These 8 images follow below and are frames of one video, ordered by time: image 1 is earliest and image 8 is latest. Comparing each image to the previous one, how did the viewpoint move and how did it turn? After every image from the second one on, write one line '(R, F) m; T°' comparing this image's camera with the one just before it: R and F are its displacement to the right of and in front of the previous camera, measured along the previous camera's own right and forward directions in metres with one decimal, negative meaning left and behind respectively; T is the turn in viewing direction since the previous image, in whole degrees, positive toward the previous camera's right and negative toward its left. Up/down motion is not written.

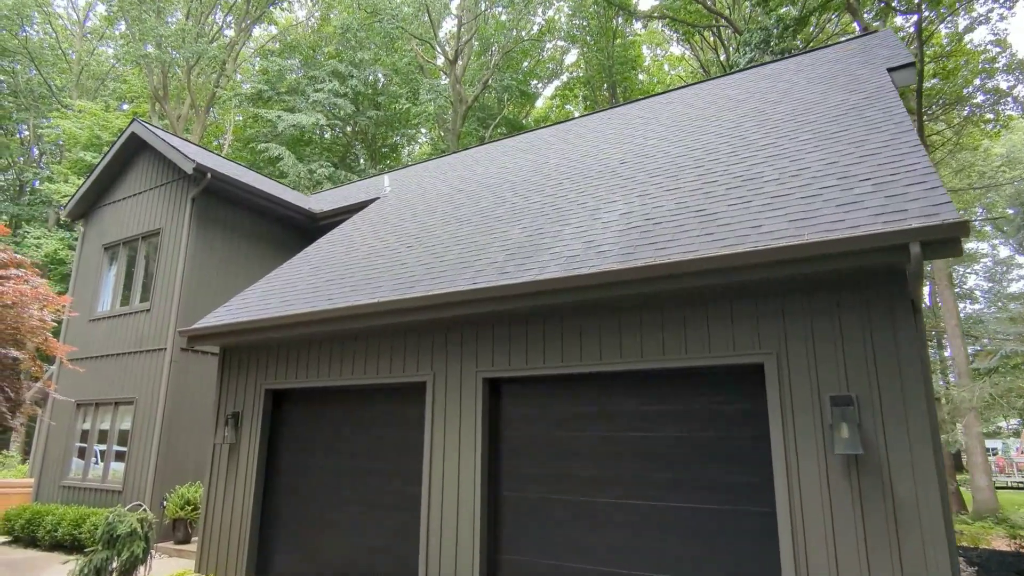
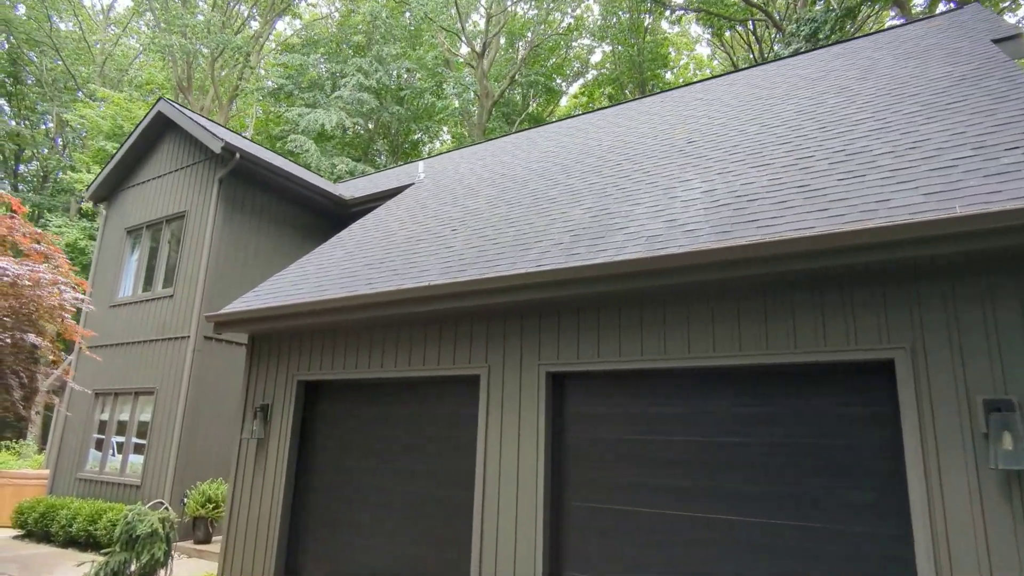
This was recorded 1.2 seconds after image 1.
(-0.4, +0.6) m; -1°
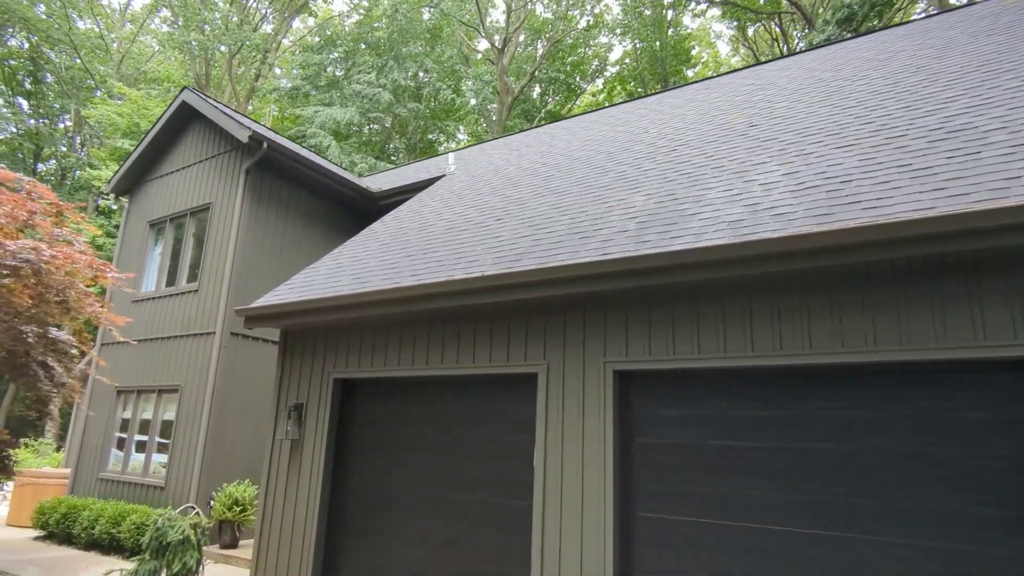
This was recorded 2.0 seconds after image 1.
(-0.4, +0.4) m; -1°
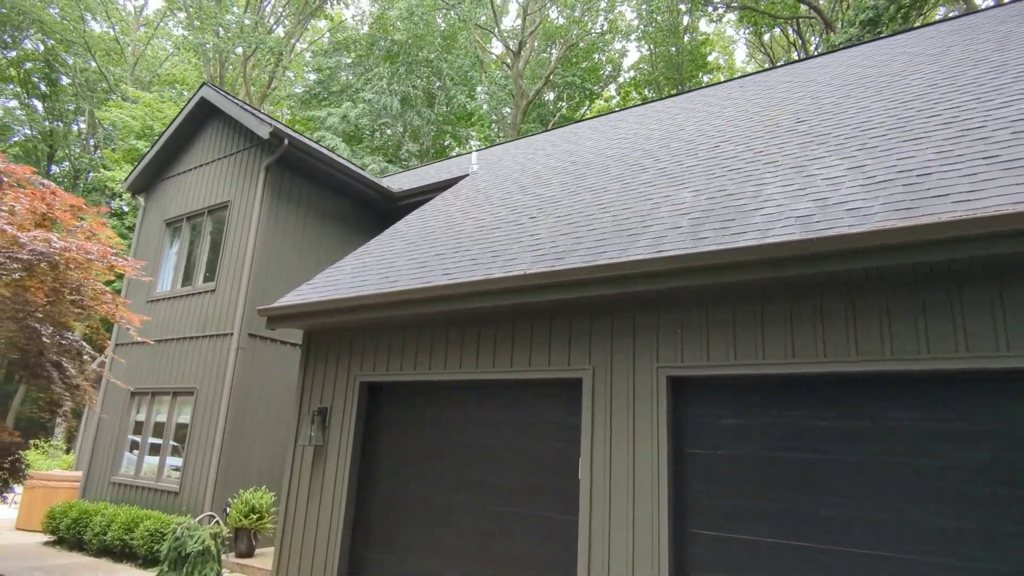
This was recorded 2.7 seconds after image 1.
(-0.3, +0.3) m; -1°
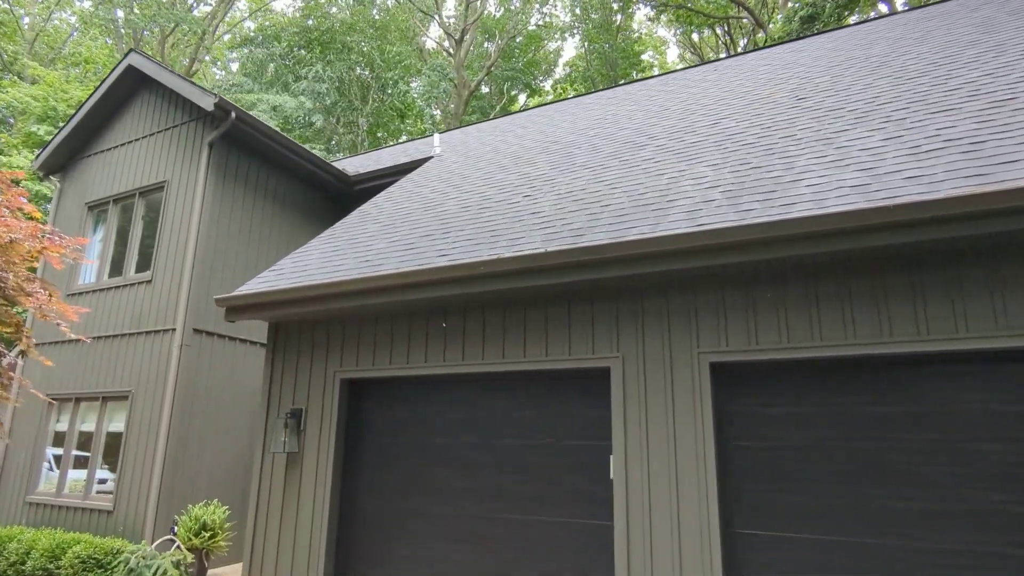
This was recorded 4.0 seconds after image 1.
(-0.6, +0.5) m; +6°
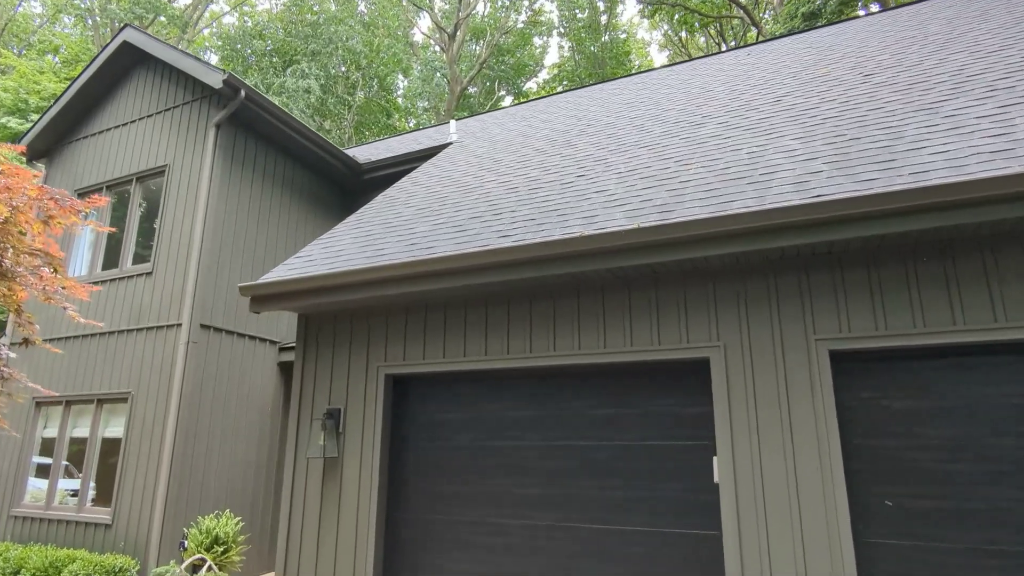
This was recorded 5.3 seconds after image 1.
(-0.6, +0.5) m; +2°
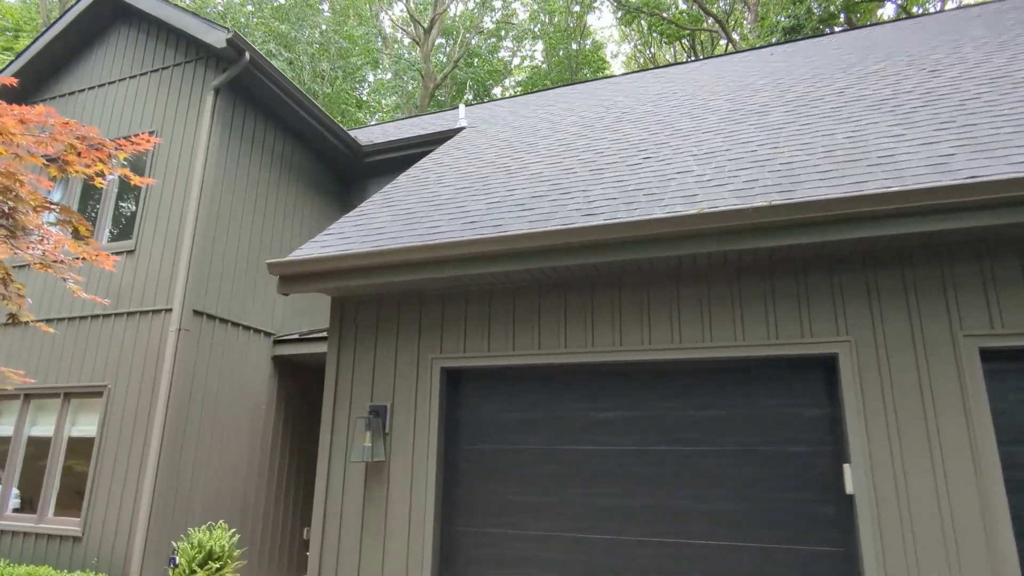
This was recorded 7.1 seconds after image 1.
(-0.8, +0.5) m; +5°
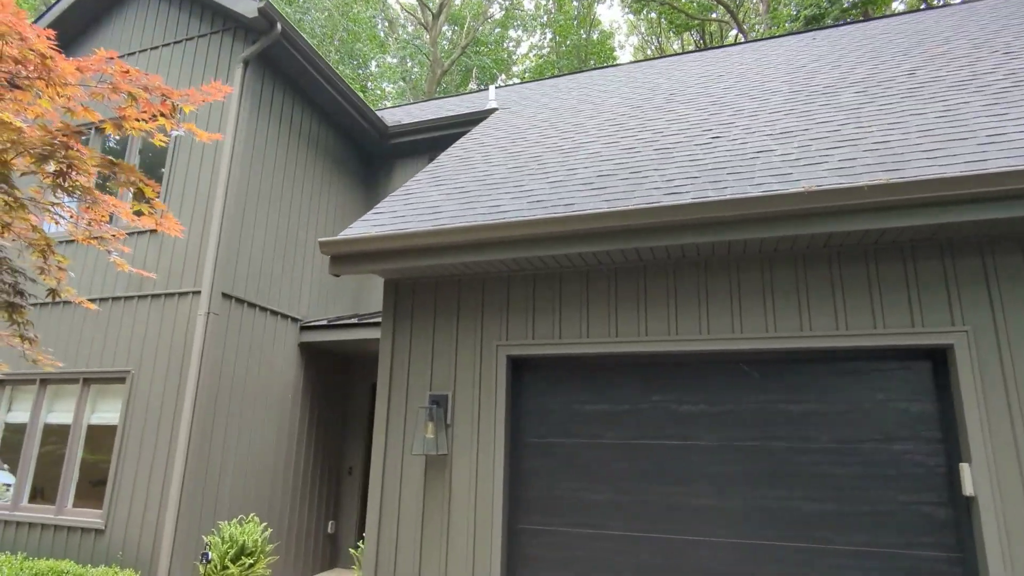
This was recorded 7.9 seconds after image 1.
(-0.5, +0.3) m; +1°
